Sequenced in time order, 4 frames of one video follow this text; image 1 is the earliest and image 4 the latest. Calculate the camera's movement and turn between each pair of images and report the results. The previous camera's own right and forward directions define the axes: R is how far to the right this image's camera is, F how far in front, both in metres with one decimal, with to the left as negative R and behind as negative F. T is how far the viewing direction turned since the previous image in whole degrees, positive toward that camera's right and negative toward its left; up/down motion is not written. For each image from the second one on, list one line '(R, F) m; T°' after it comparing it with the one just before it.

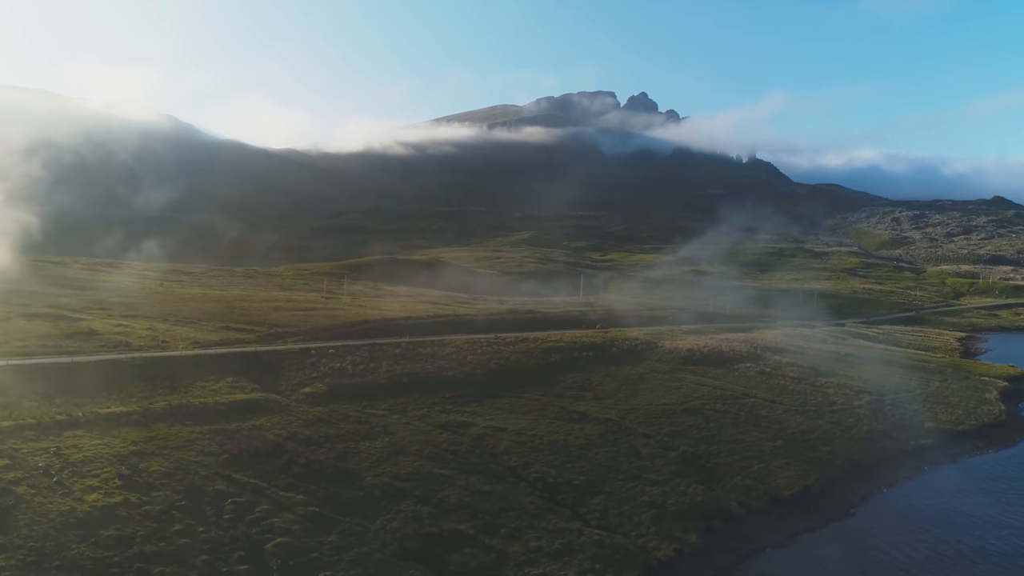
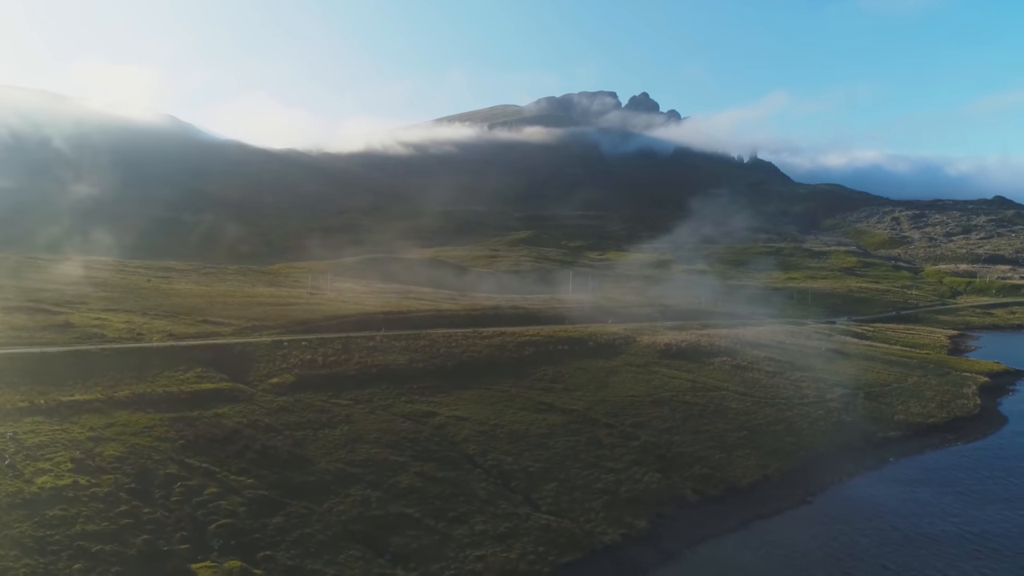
(+2.9, -0.5) m; 0°
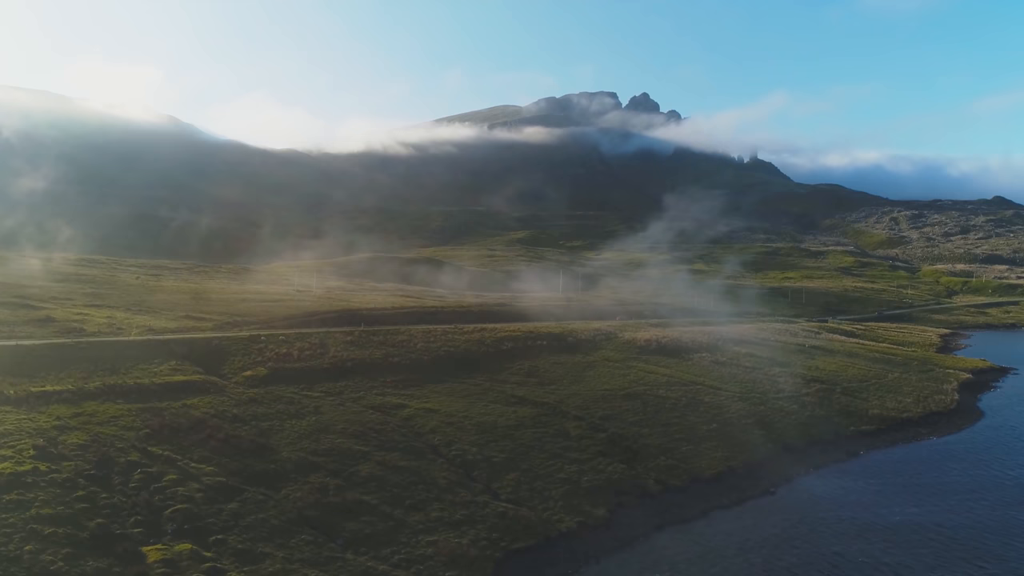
(+2.4, -0.5) m; 0°
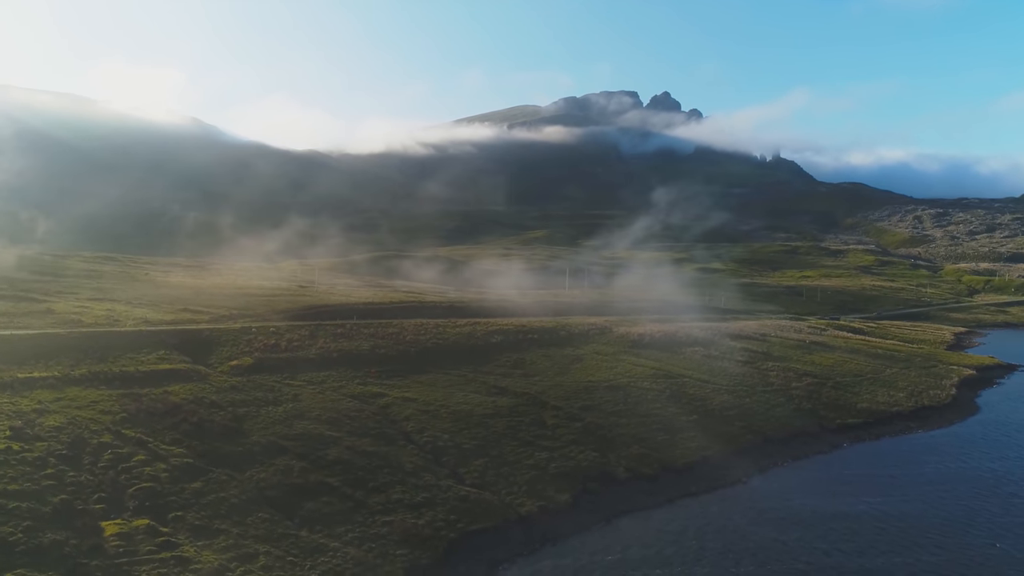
(+3.3, -0.6) m; -2°
